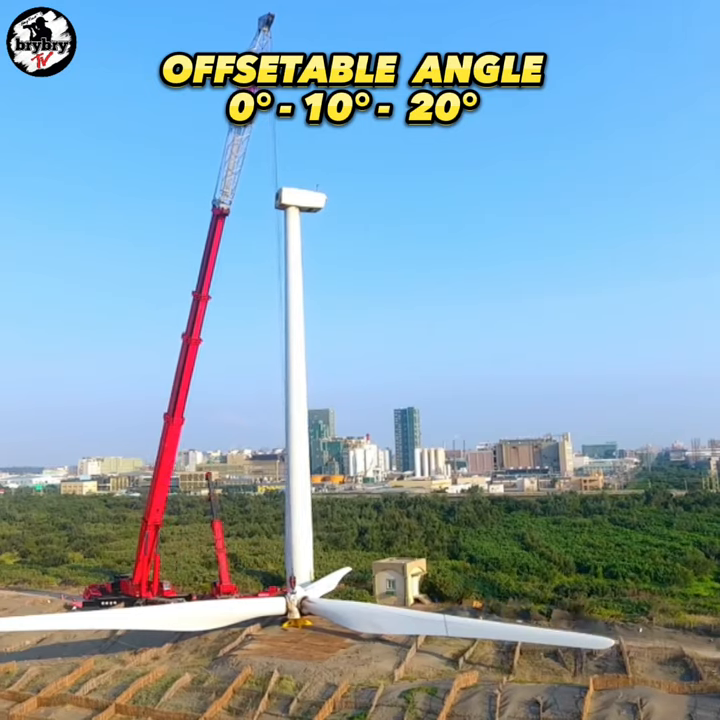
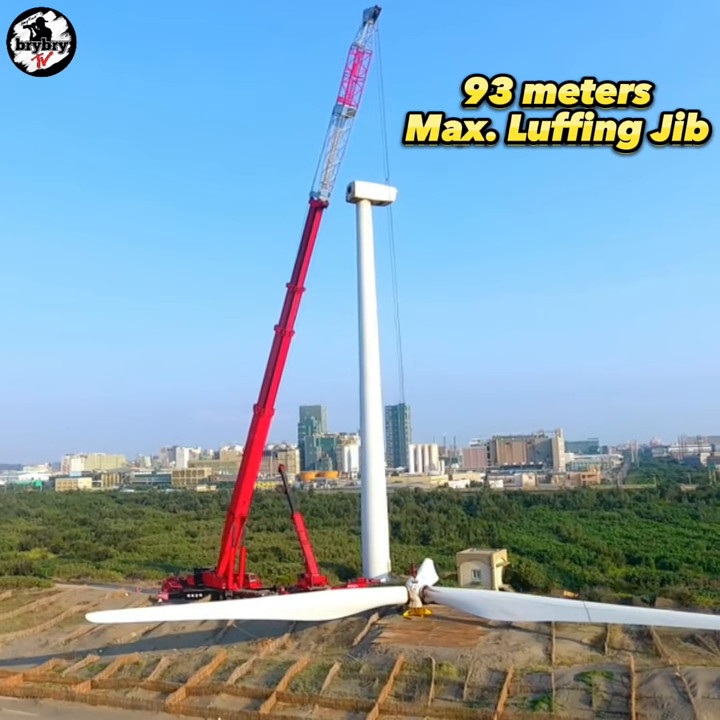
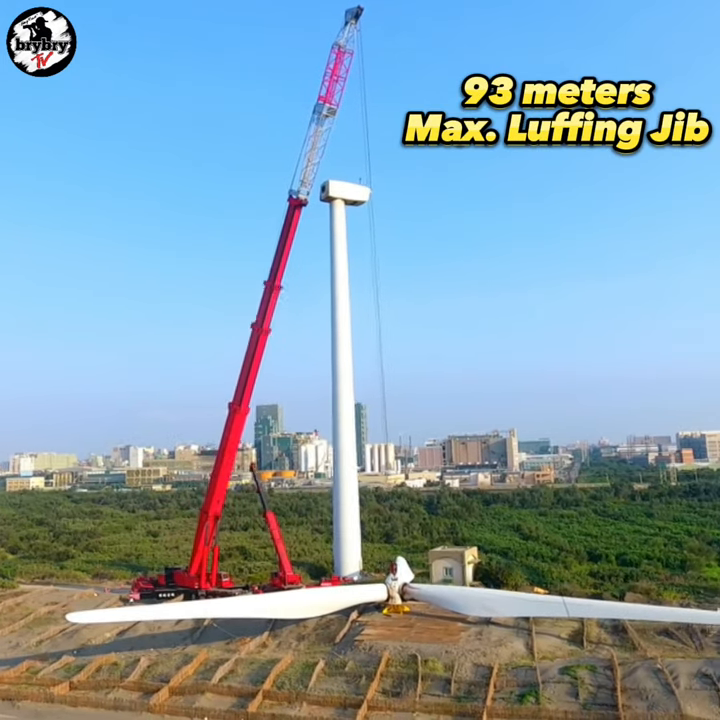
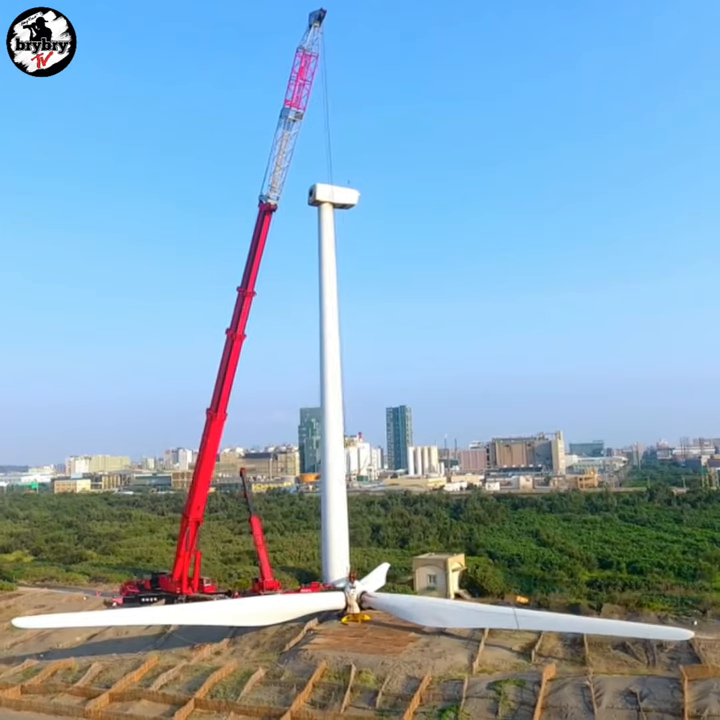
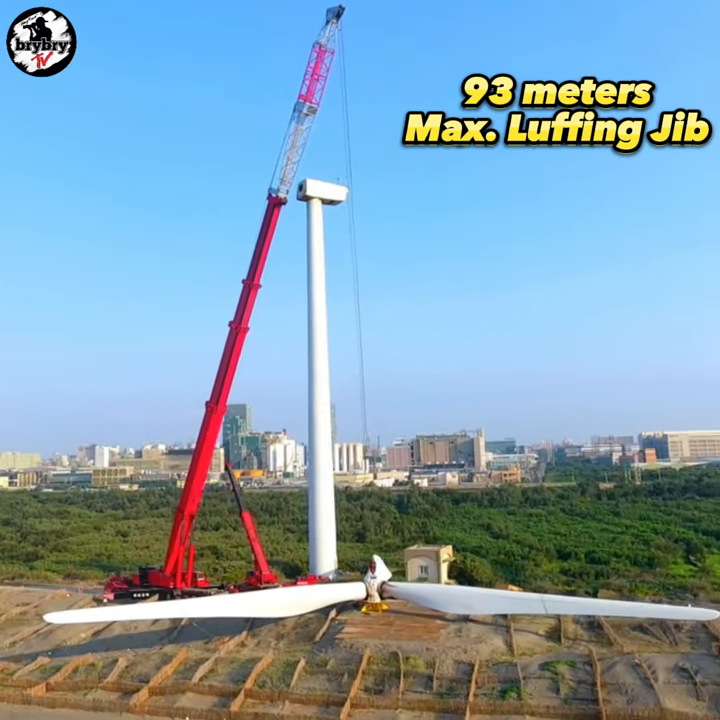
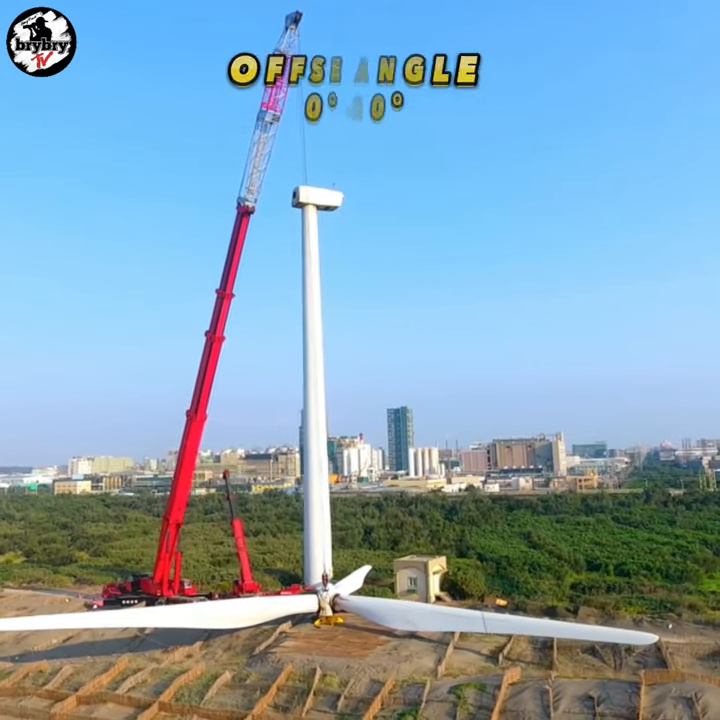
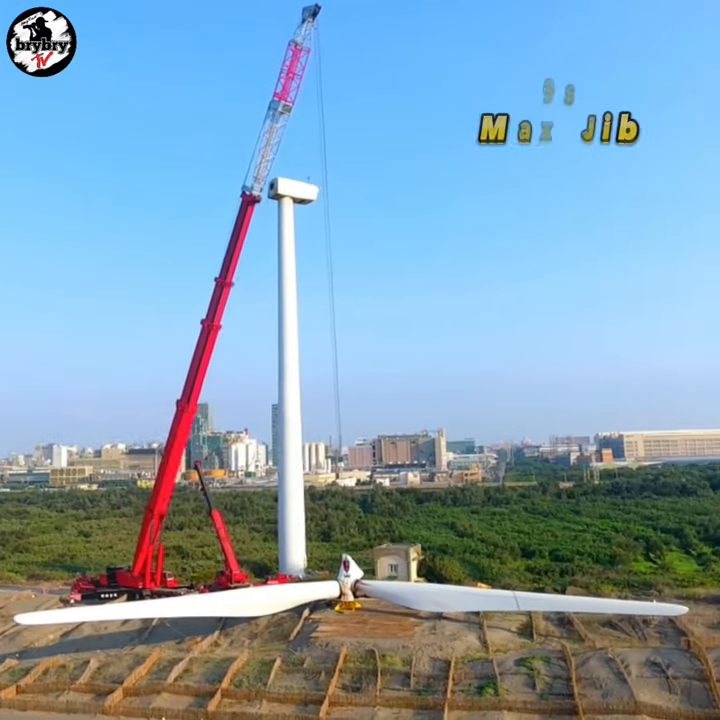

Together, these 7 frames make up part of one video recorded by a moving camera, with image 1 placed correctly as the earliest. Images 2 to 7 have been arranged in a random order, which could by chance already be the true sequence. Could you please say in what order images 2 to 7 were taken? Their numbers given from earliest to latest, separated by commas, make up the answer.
6, 4, 2, 3, 5, 7
